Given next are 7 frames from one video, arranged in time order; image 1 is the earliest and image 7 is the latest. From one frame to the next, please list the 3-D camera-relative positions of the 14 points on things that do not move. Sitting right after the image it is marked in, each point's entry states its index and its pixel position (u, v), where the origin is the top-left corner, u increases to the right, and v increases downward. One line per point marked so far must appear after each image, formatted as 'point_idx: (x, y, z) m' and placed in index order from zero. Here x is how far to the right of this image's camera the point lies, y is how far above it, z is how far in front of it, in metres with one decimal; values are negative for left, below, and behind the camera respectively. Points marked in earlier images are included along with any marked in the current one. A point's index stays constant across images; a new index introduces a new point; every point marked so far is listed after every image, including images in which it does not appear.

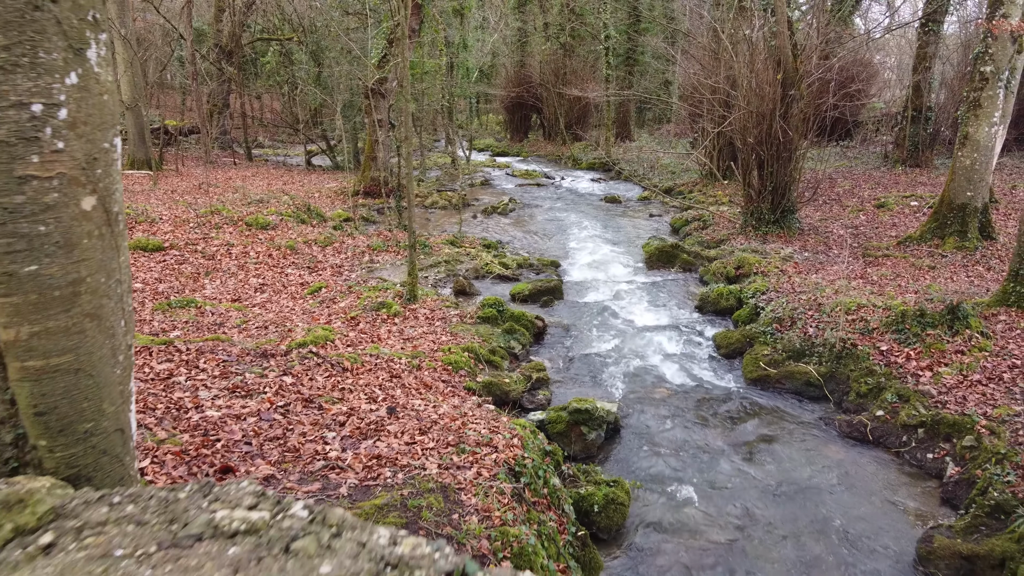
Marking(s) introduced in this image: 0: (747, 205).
0: (+5.2, +1.8, +14.8) m
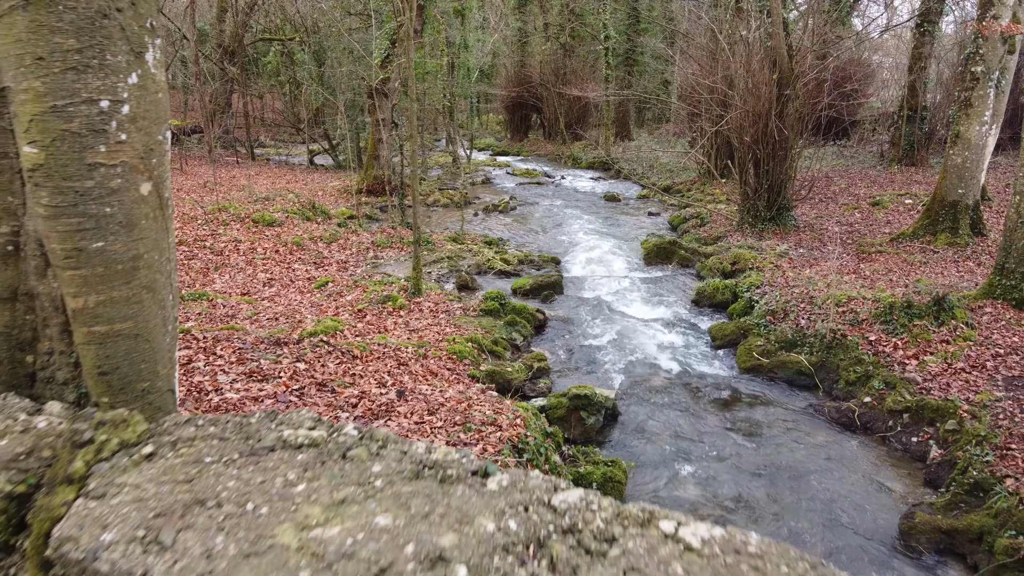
0: (+5.2, +1.9, +15.1) m
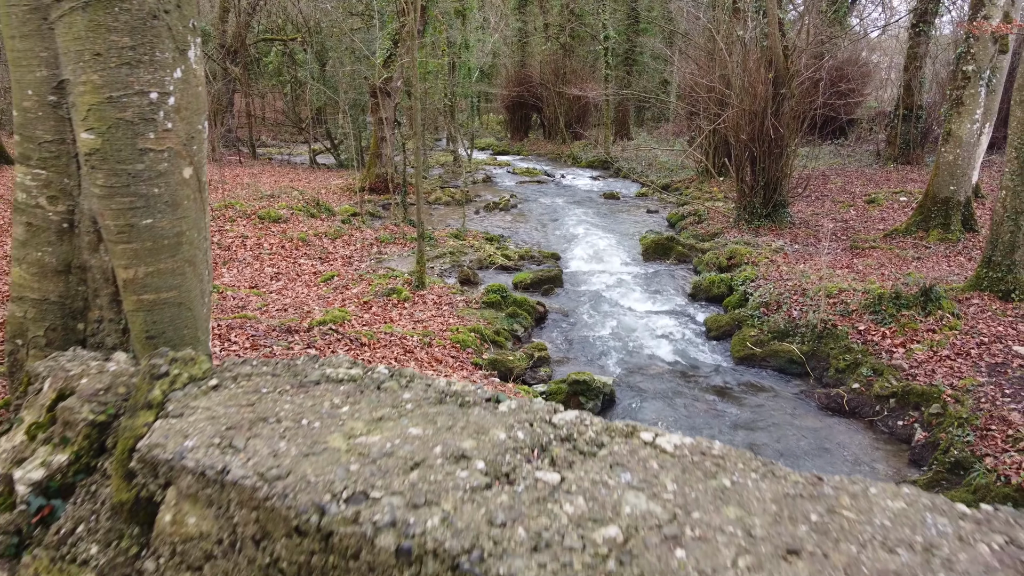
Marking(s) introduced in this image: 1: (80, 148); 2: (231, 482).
0: (+5.2, +2.0, +15.3) m
1: (-1.6, +0.5, +2.5) m
2: (-0.6, -0.4, +1.4) m
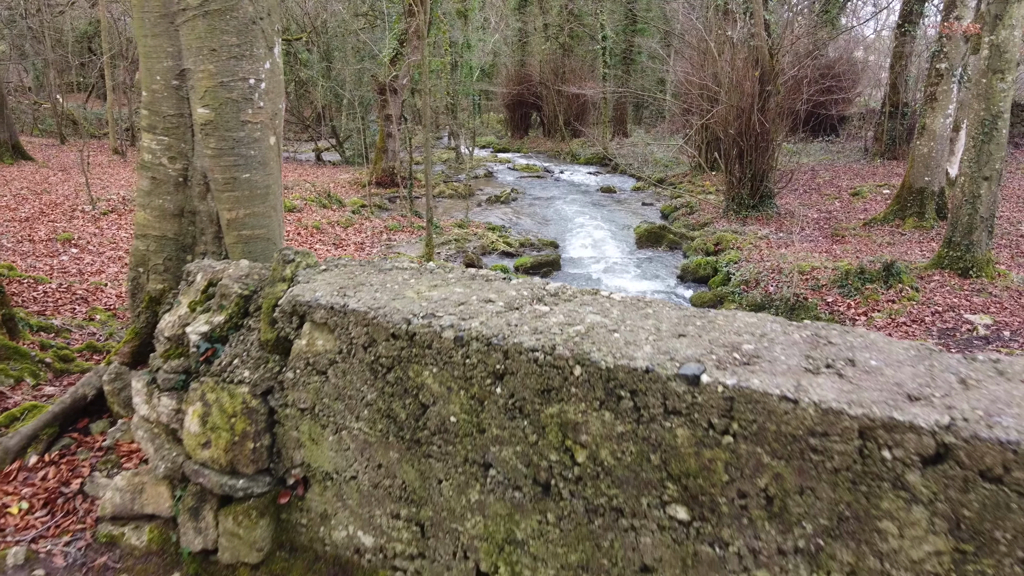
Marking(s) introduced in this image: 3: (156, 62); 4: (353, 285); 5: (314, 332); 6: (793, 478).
0: (+5.2, +2.3, +16.2) m
1: (-1.6, +0.8, +3.4) m
2: (-0.6, -0.1, +2.3) m
3: (-1.8, +1.1, +3.3) m
4: (-0.6, 0.0, +2.5) m
5: (-0.7, -0.2, +2.4) m
6: (+0.7, -0.5, +1.7) m
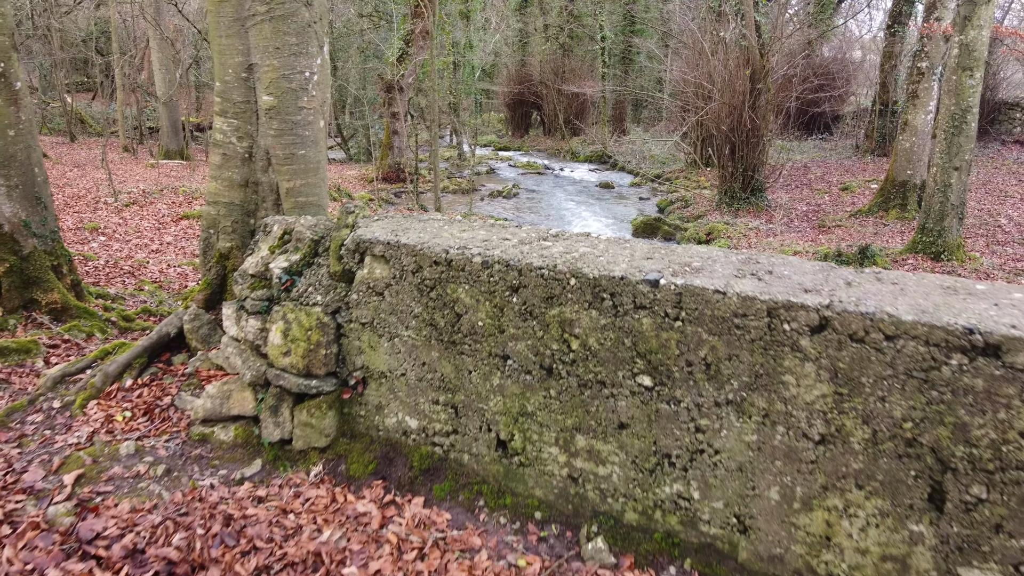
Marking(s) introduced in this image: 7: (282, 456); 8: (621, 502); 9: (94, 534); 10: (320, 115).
0: (+5.3, +2.6, +16.9) m
1: (-1.5, +1.1, +4.1) m
2: (-0.5, +0.2, +3.0) m
3: (-1.7, +1.4, +4.1) m
4: (-0.5, +0.3, +3.2) m
5: (-0.6, +0.1, +3.1) m
6: (+0.8, -0.2, +2.5) m
7: (-1.1, -0.8, +3.4) m
8: (+0.5, -0.9, +2.8) m
9: (-1.8, -1.1, +2.9) m
10: (-1.2, +1.1, +4.3) m
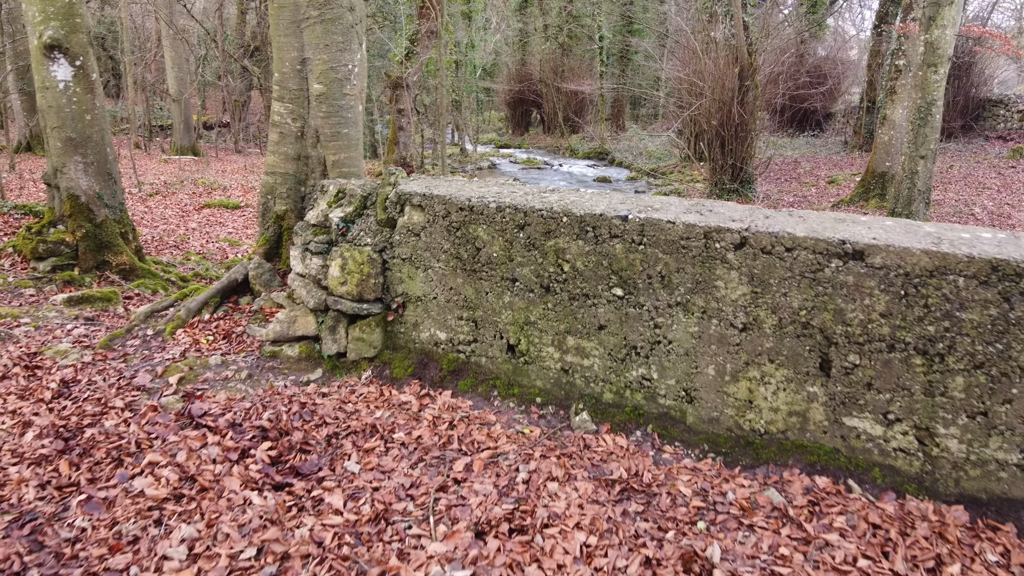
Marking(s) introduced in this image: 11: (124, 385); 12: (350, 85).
0: (+5.3, +3.0, +17.8) m
1: (-1.5, +1.5, +5.0) m
2: (-0.5, +0.5, +4.0) m
3: (-1.7, +1.7, +5.0) m
4: (-0.5, +0.6, +4.1) m
5: (-0.6, +0.5, +4.0) m
6: (+0.8, +0.1, +3.4) m
7: (-1.1, -0.5, +4.3) m
8: (+0.5, -0.5, +3.7) m
9: (-1.8, -0.7, +3.8) m
10: (-1.2, +1.5, +5.2) m
11: (-2.4, -0.6, +4.2) m
12: (-1.2, +1.5, +5.0) m
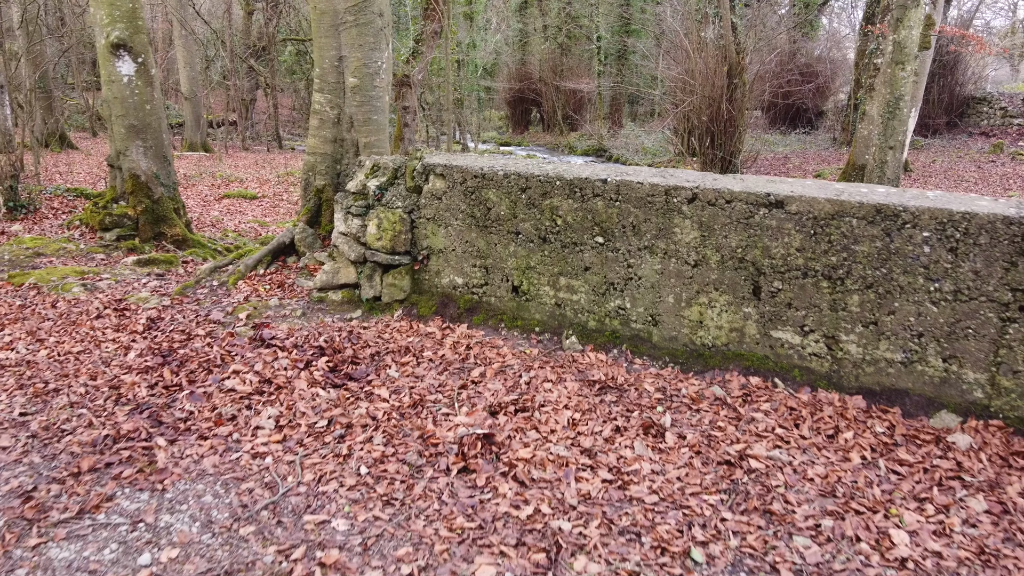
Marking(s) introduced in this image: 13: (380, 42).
0: (+5.3, +3.3, +18.8) m
1: (-1.5, +1.8, +6.0) m
2: (-0.4, +0.9, +4.9) m
3: (-1.6, +2.1, +6.0) m
4: (-0.5, +1.0, +5.1) m
5: (-0.6, +0.8, +5.0) m
6: (+0.8, +0.5, +4.4) m
7: (-1.1, -0.1, +5.2) m
8: (+0.5, -0.2, +4.7) m
9: (-1.7, -0.4, +4.8) m
10: (-1.2, +1.8, +6.2) m
11: (-2.4, -0.2, +5.1) m
12: (-1.2, +1.9, +6.0) m
13: (-1.2, +2.2, +6.0) m
